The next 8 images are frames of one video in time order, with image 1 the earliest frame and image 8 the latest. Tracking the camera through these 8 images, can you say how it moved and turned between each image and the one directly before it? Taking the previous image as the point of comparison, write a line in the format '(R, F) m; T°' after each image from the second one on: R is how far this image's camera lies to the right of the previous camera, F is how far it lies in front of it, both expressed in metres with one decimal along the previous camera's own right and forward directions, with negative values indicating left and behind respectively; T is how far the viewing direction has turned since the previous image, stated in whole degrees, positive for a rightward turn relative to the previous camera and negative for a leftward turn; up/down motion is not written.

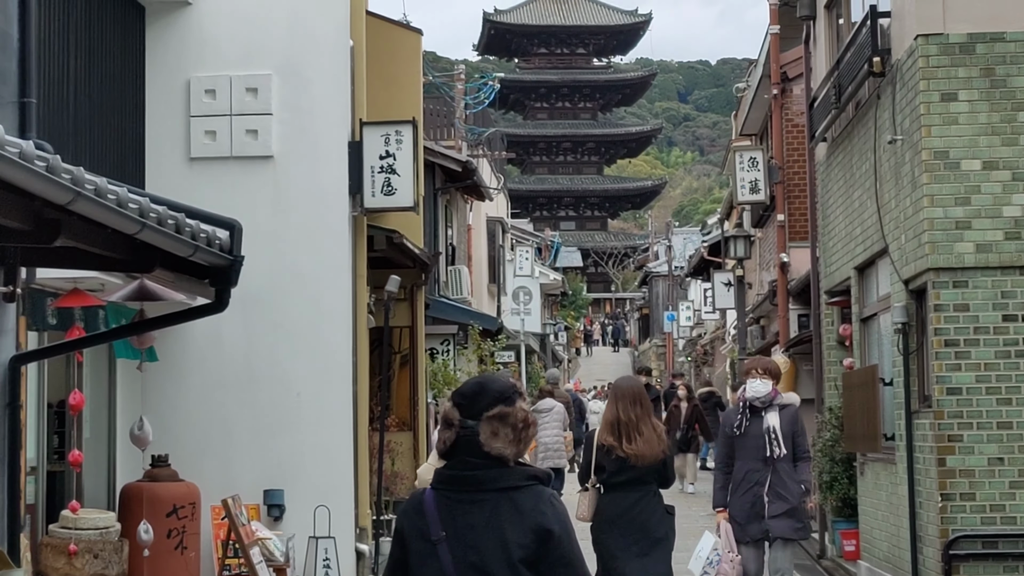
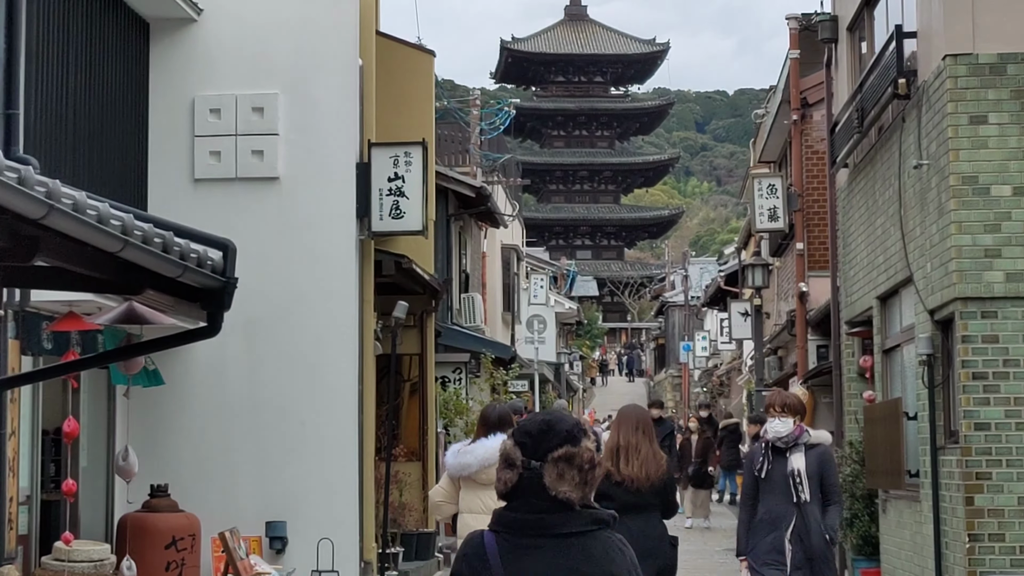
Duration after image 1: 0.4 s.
(0.0, +0.3) m; 0°
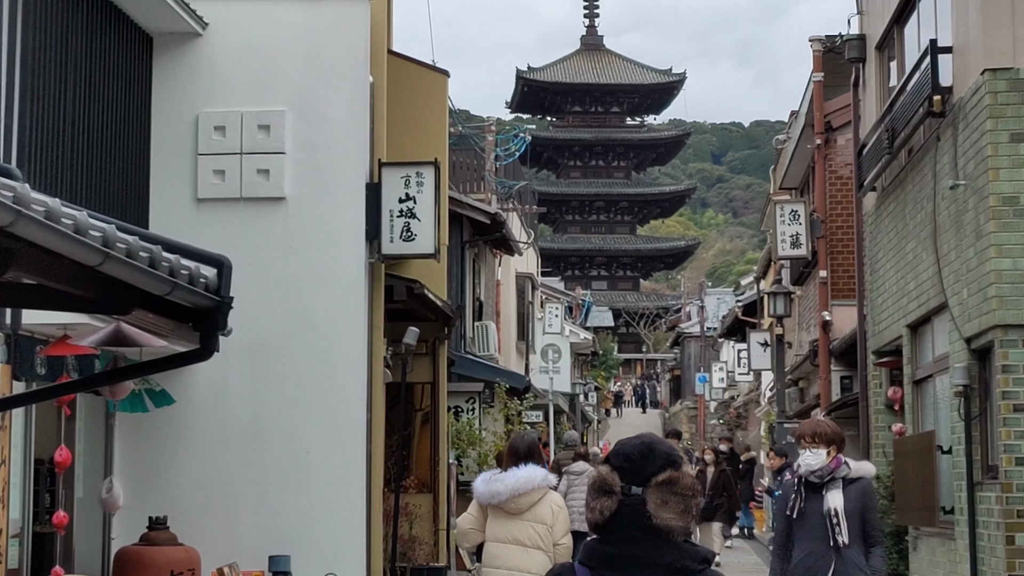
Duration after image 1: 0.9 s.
(0.0, +0.4) m; 0°
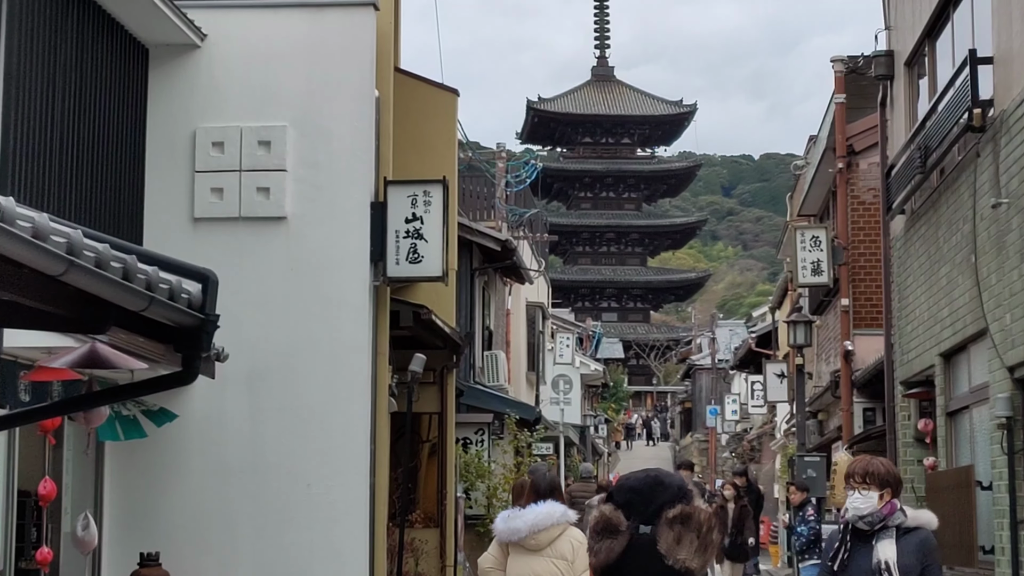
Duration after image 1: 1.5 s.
(0.0, +0.5) m; 0°
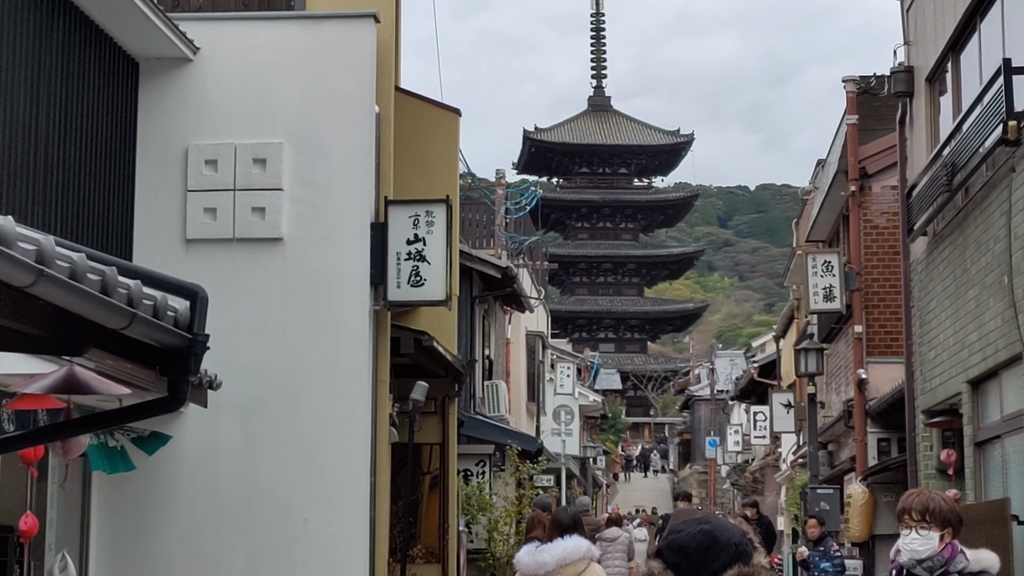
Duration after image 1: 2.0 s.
(-0.1, +0.5) m; 0°
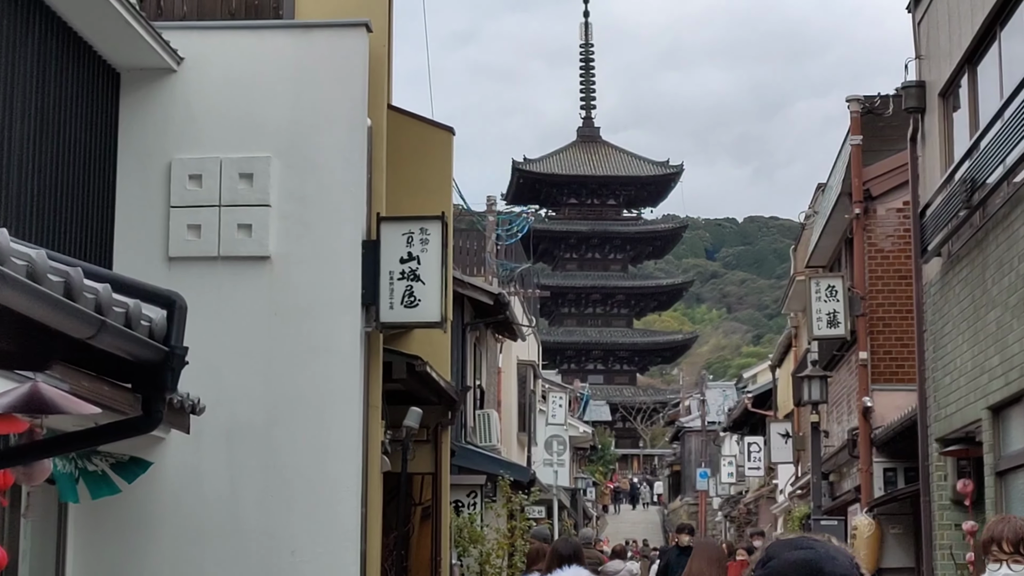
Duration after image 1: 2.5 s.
(-0.1, +0.4) m; 0°
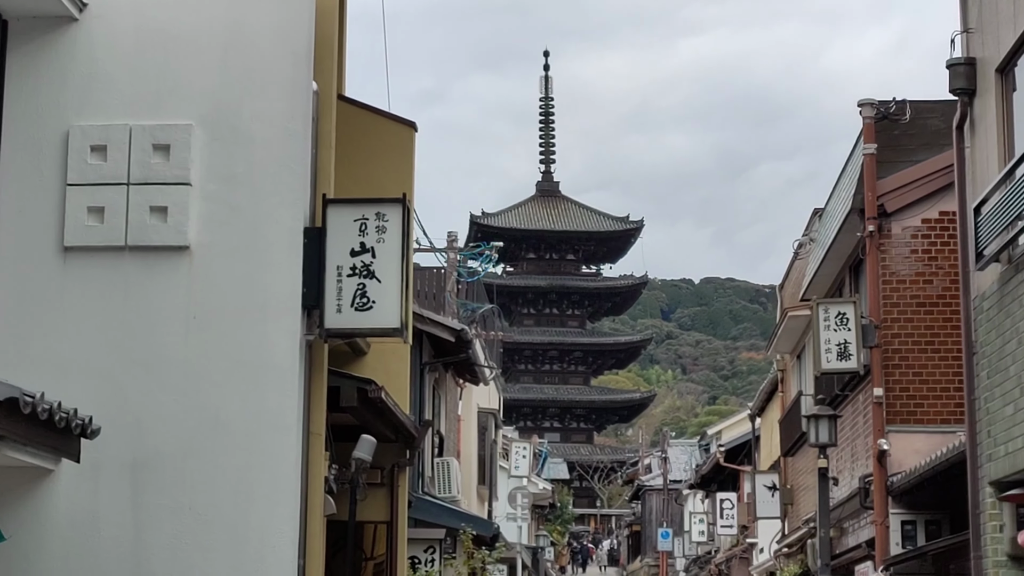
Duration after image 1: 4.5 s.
(-0.1, +1.8) m; +1°
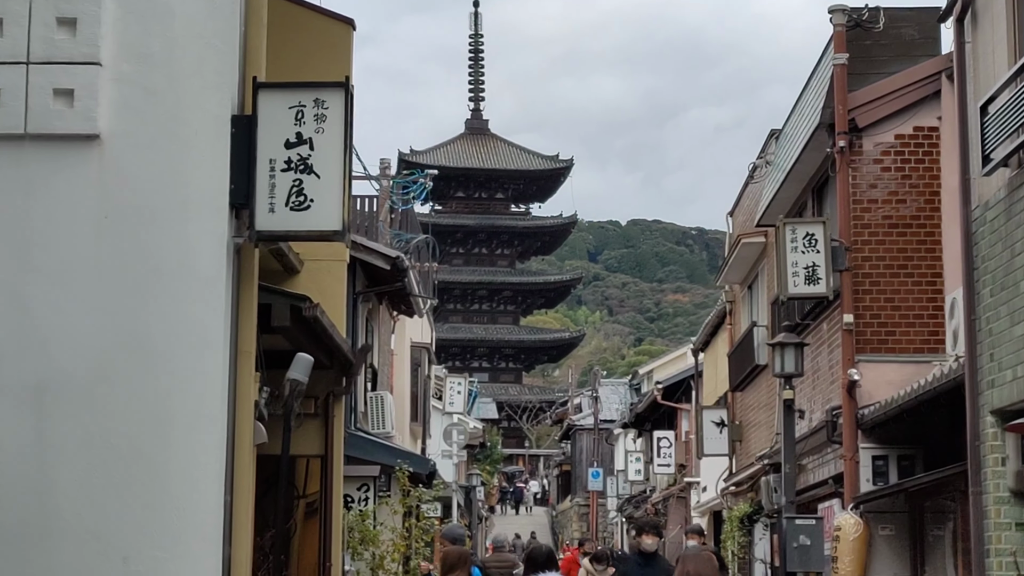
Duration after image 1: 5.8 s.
(-0.1, +0.9) m; +2°
